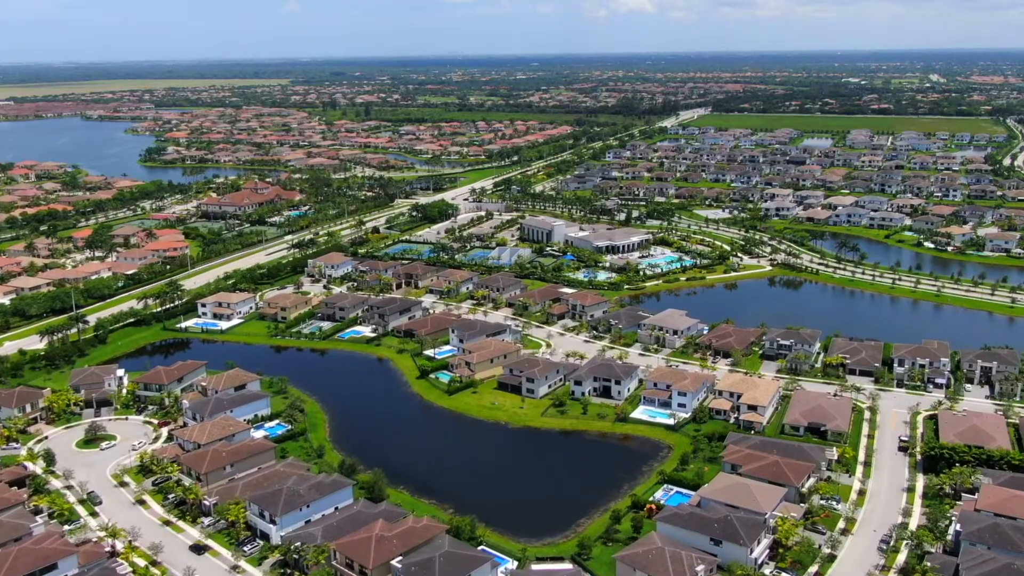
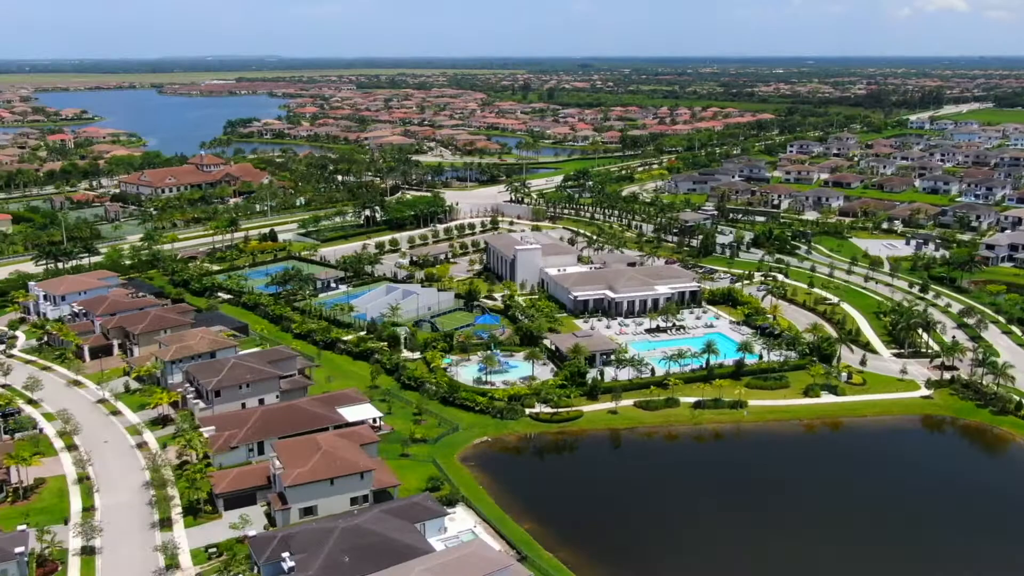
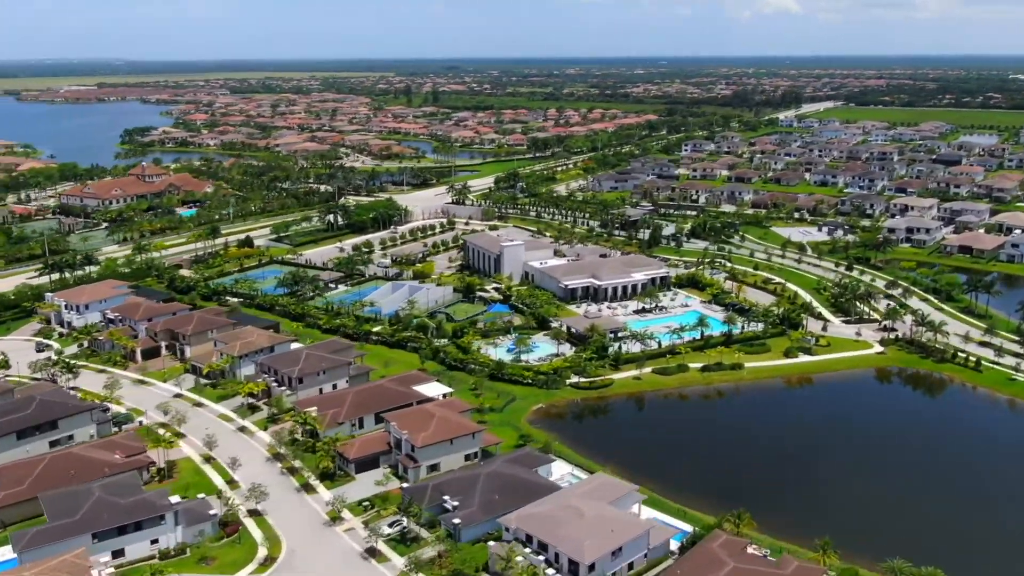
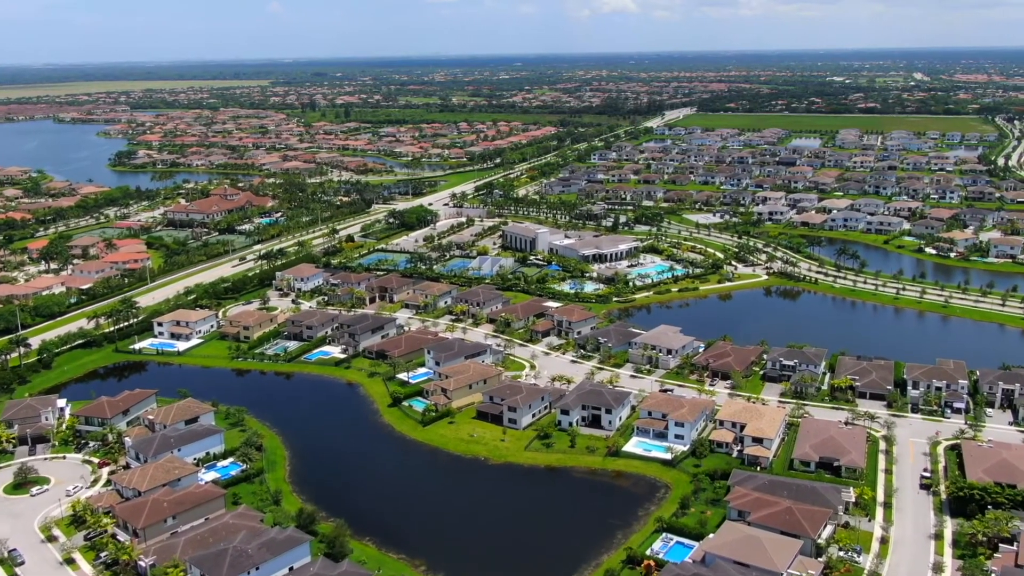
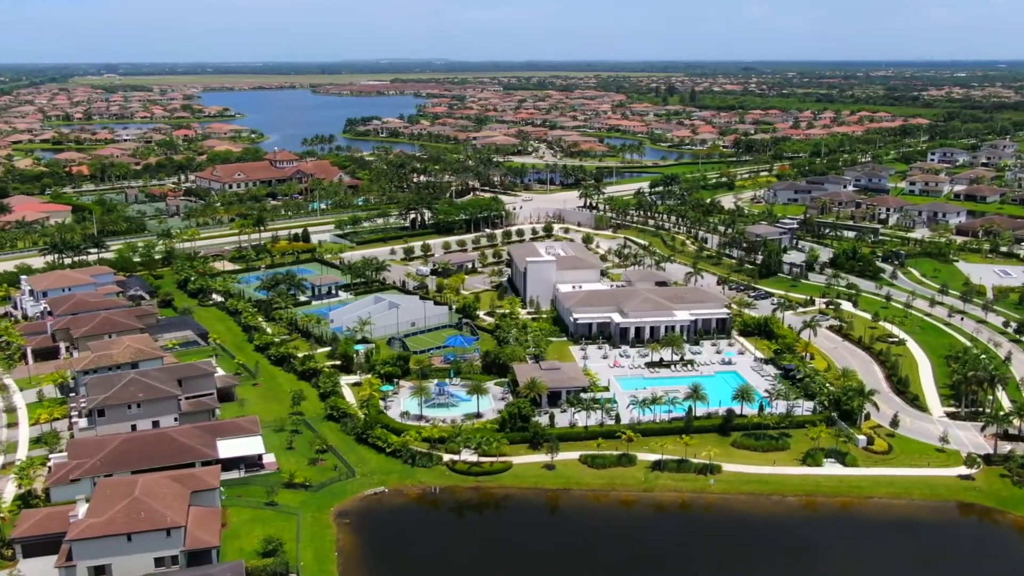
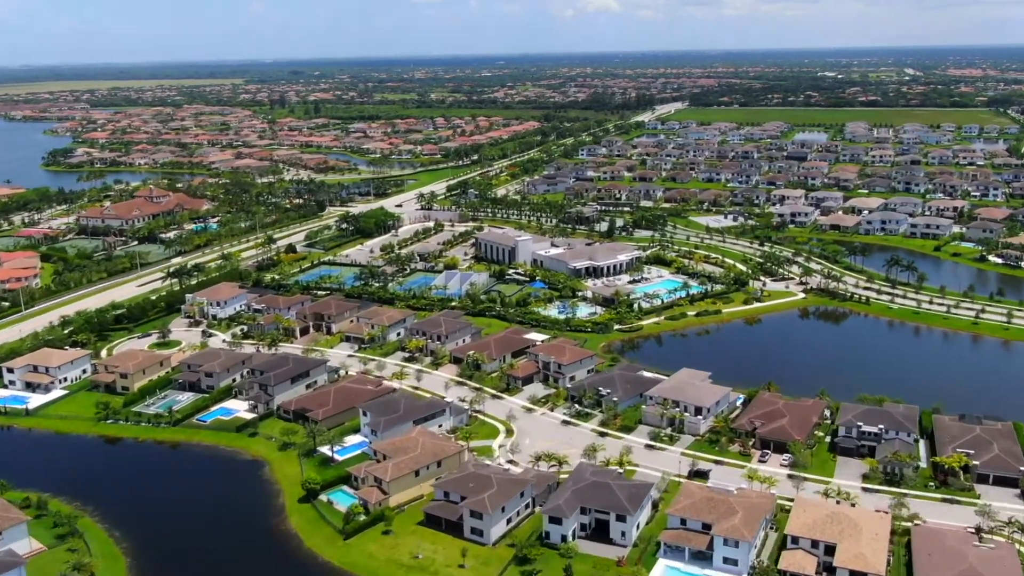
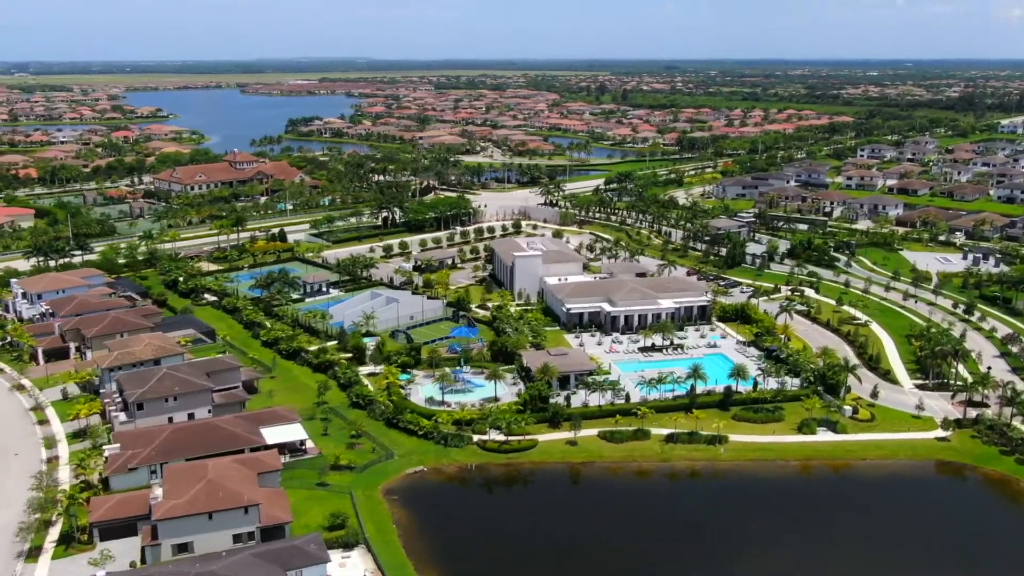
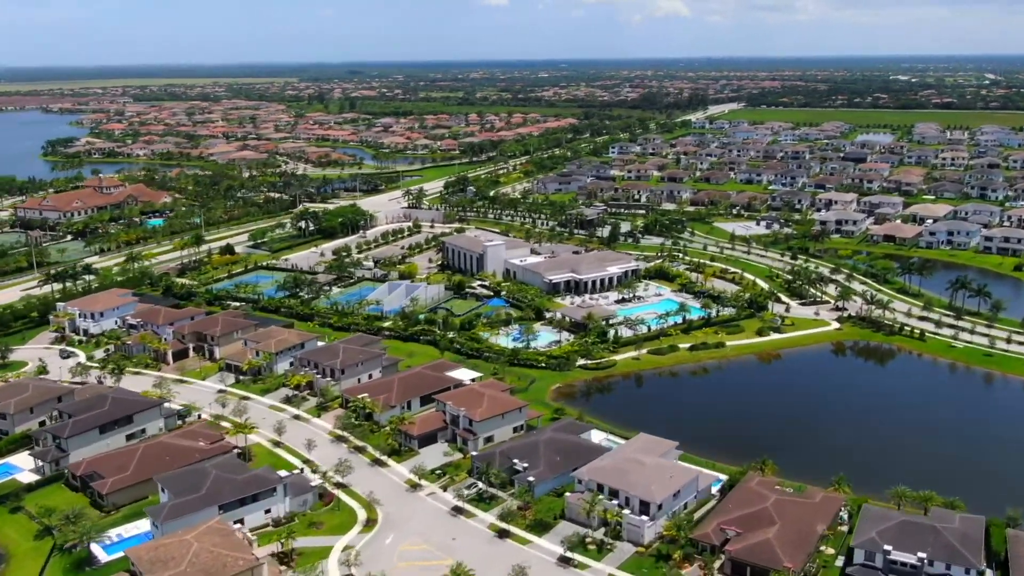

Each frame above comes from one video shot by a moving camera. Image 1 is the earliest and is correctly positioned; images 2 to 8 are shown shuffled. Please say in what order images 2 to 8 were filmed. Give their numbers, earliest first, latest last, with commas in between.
4, 6, 8, 3, 2, 7, 5
